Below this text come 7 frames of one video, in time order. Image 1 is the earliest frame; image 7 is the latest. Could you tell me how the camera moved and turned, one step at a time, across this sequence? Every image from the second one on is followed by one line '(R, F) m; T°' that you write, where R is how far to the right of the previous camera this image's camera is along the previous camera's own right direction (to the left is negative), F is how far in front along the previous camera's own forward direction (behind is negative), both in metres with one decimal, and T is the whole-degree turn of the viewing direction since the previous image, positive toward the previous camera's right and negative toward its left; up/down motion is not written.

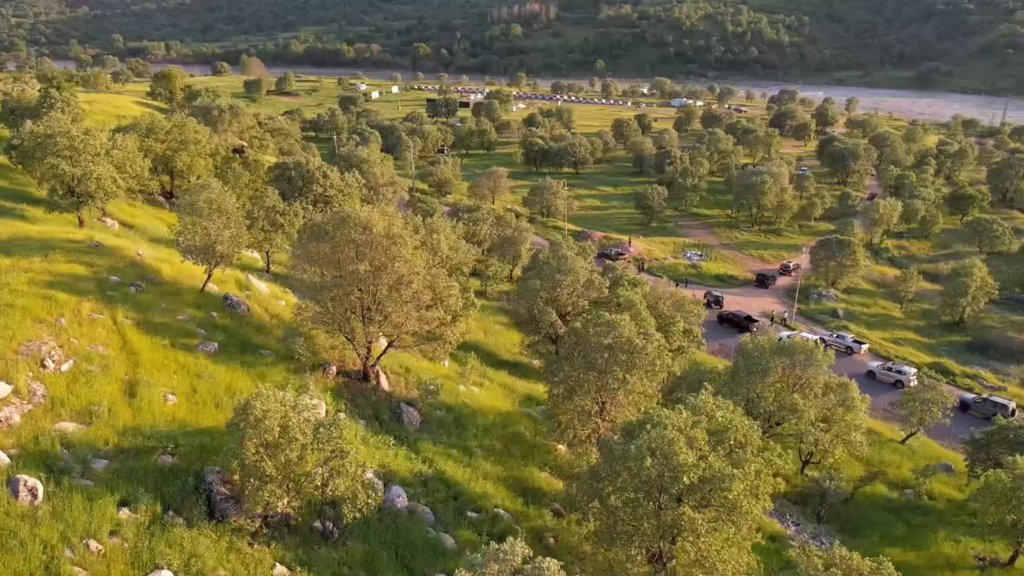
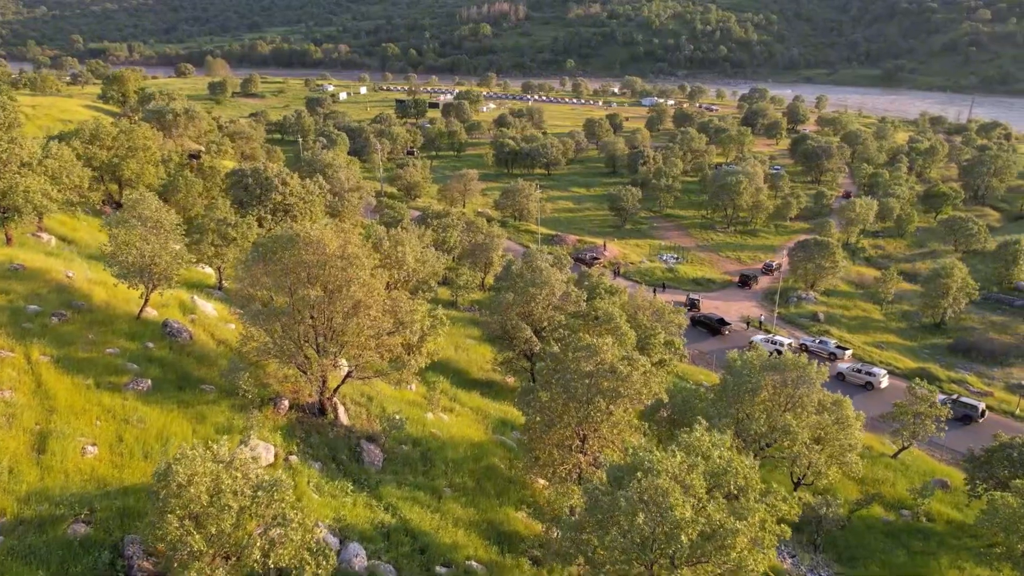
(+0.1, +2.0) m; +2°
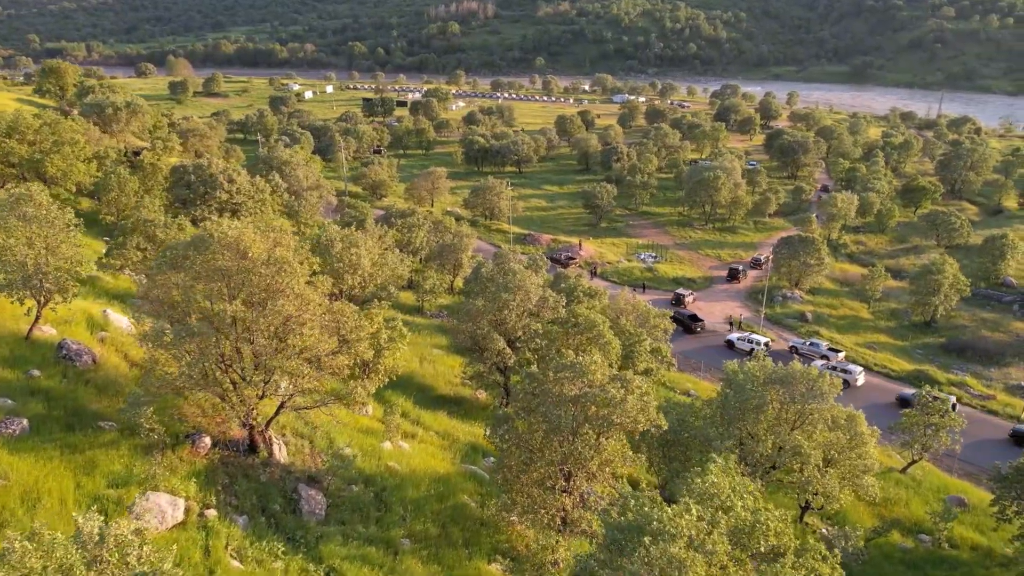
(+0.1, +3.3) m; +2°
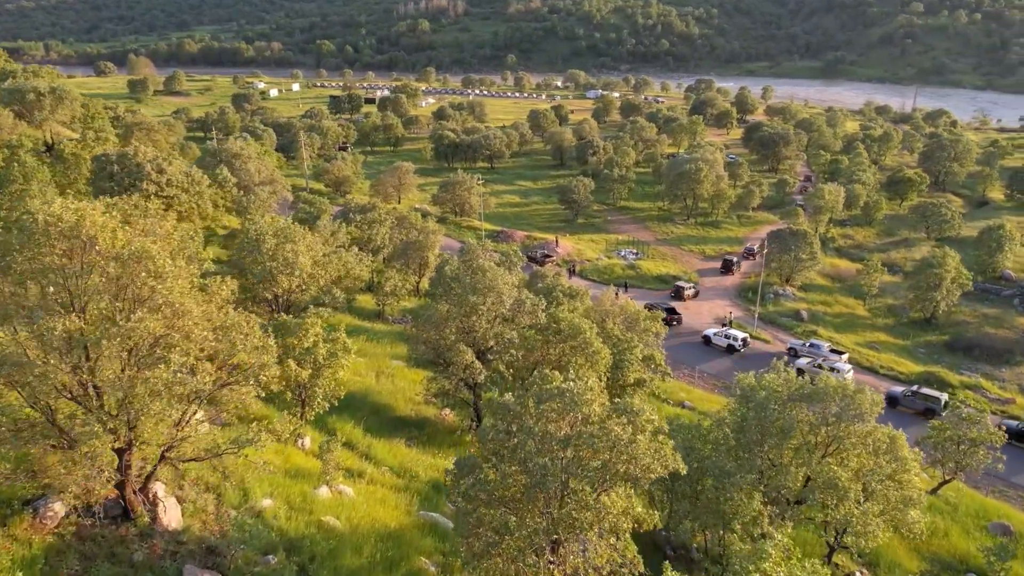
(+0.1, +4.3) m; +2°
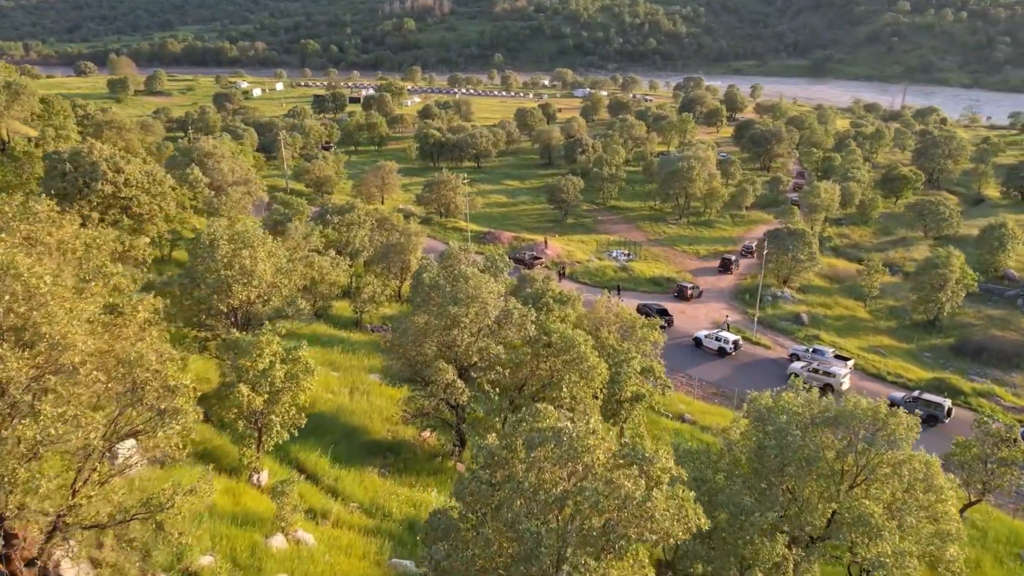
(+0.1, +2.3) m; +1°
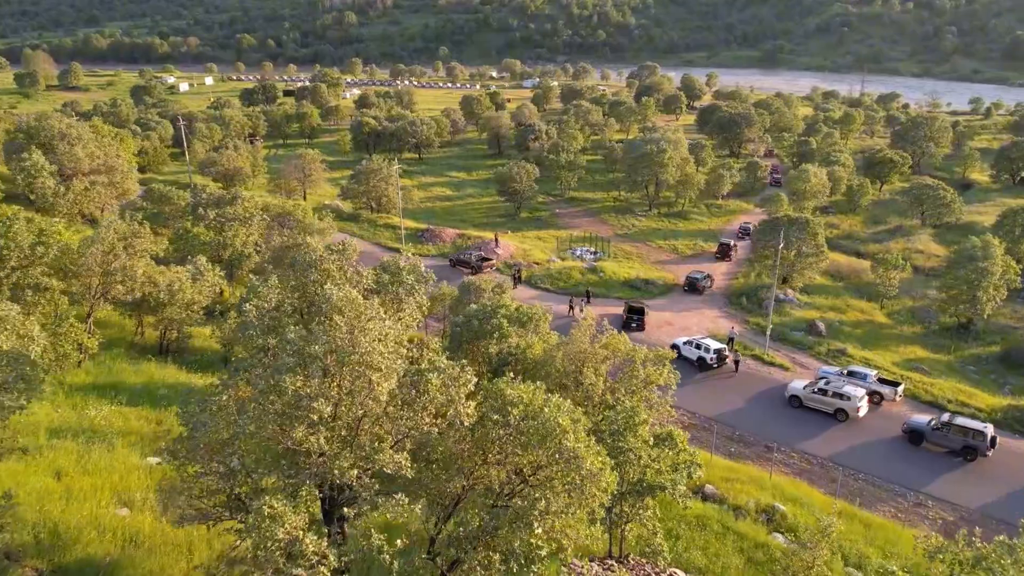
(+0.5, +10.2) m; +3°
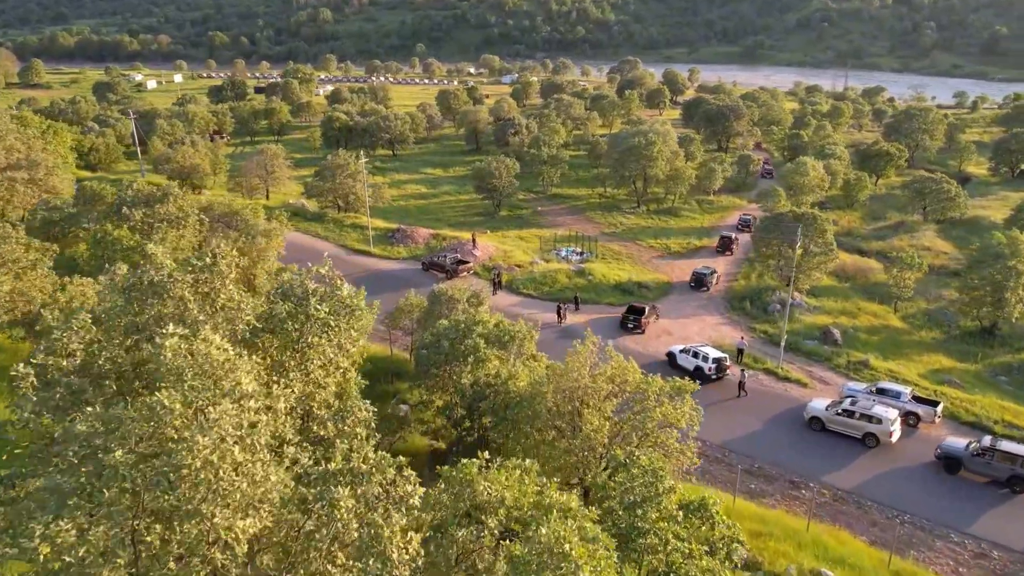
(+0.1, +4.2) m; +1°
